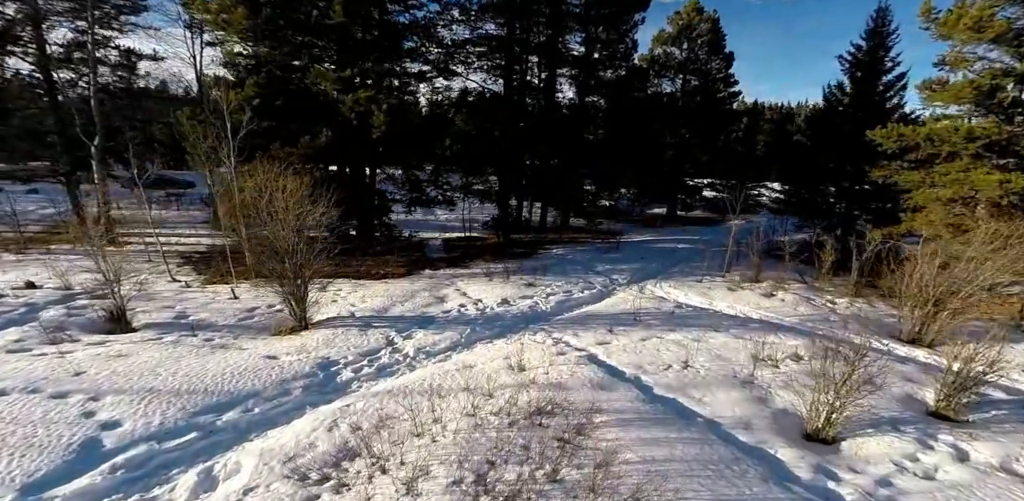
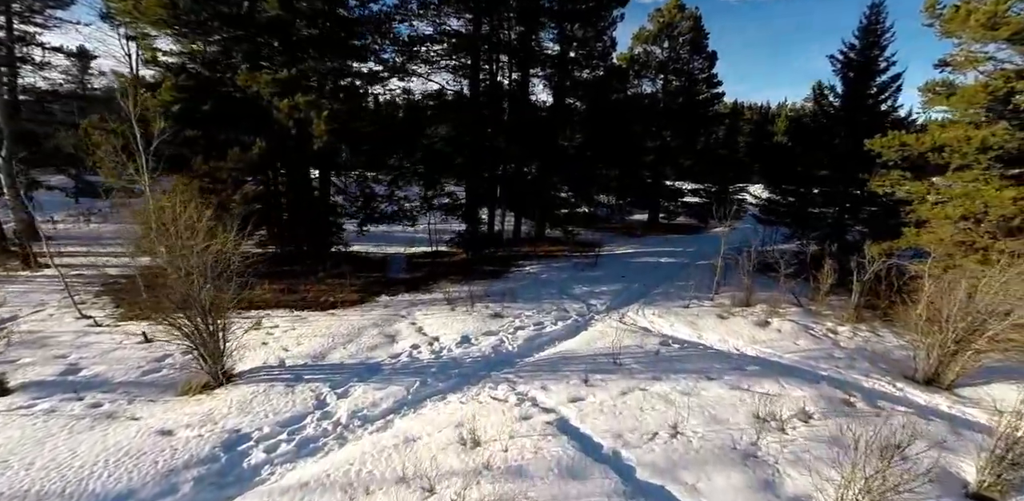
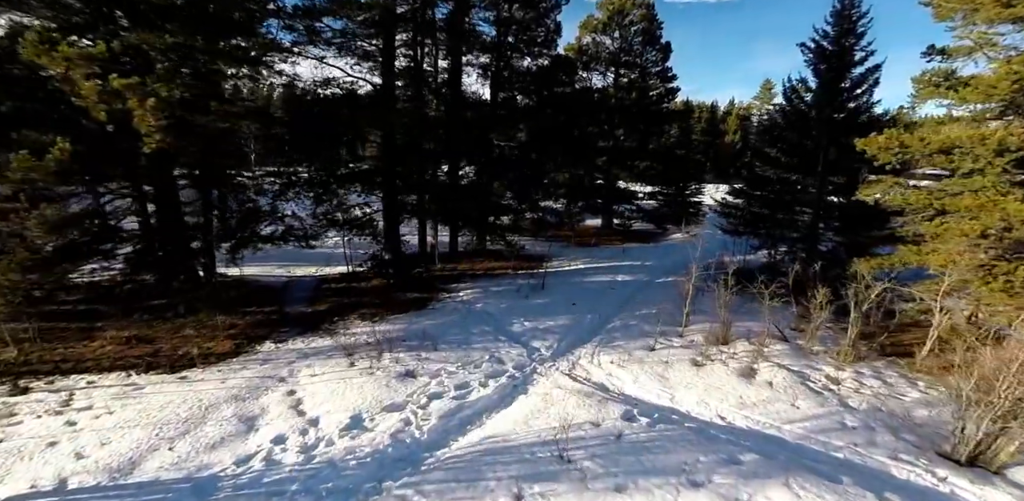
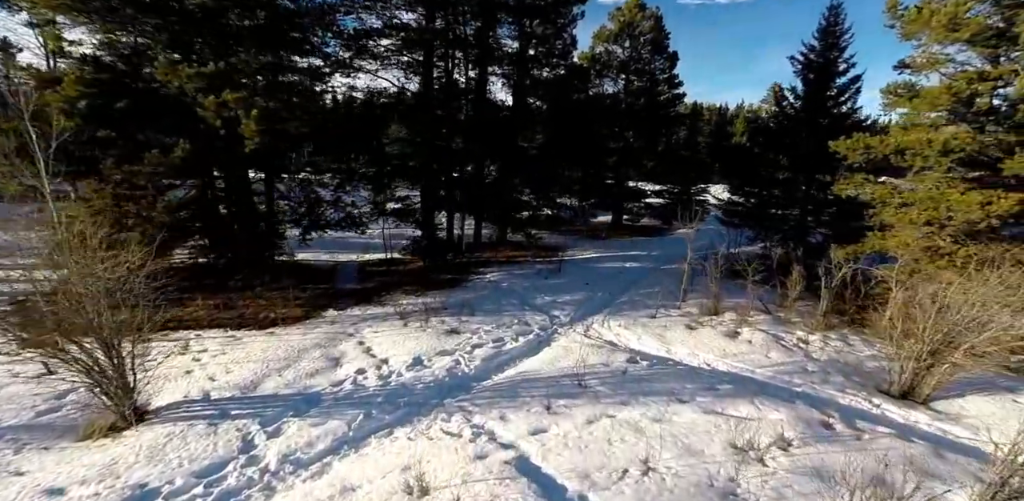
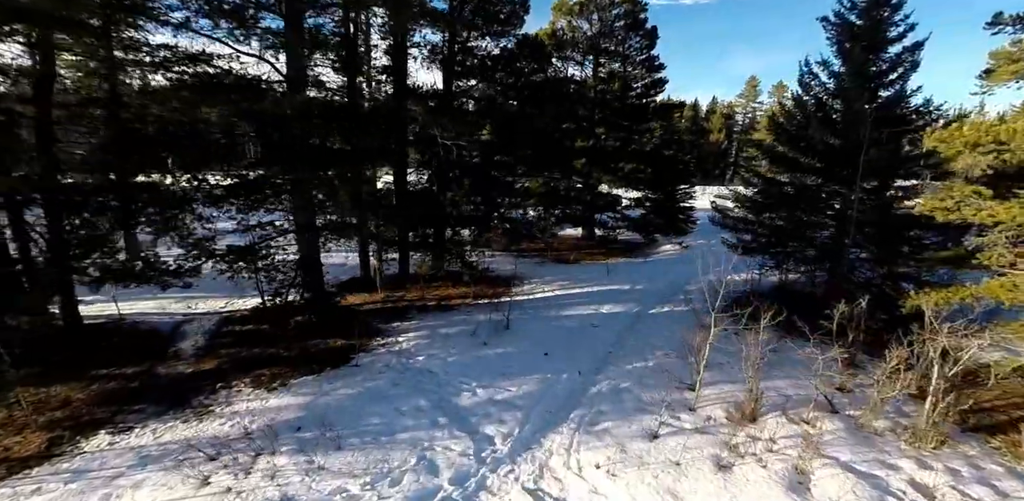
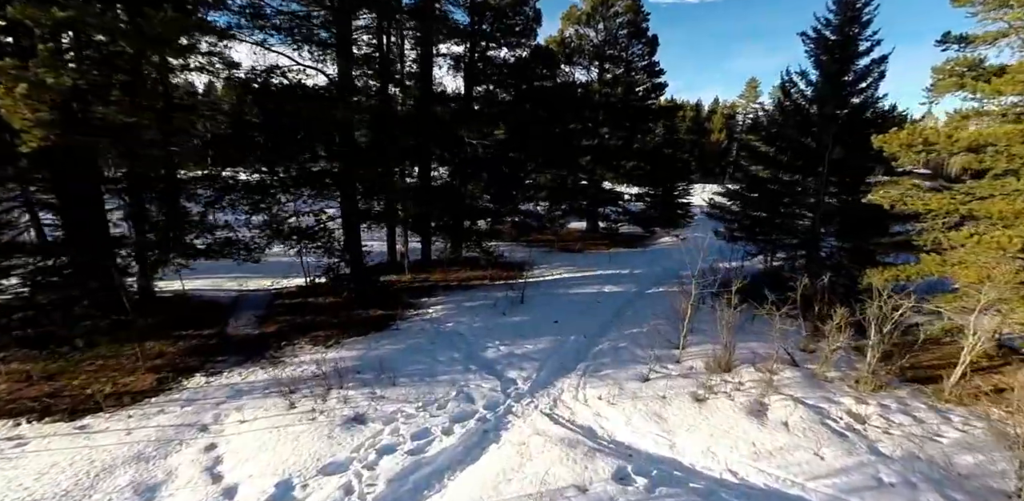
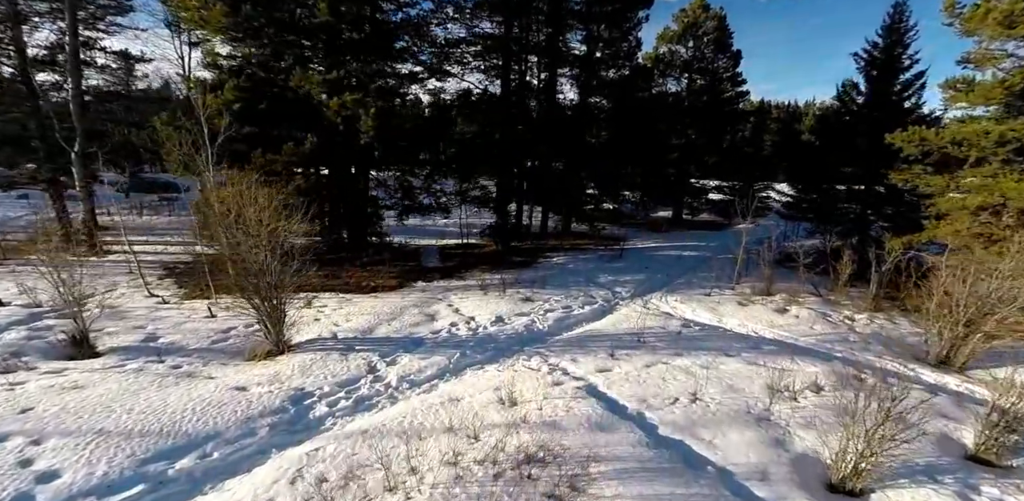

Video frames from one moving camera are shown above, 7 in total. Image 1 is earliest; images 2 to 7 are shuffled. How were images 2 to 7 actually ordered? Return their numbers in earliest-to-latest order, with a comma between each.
7, 2, 4, 3, 6, 5
